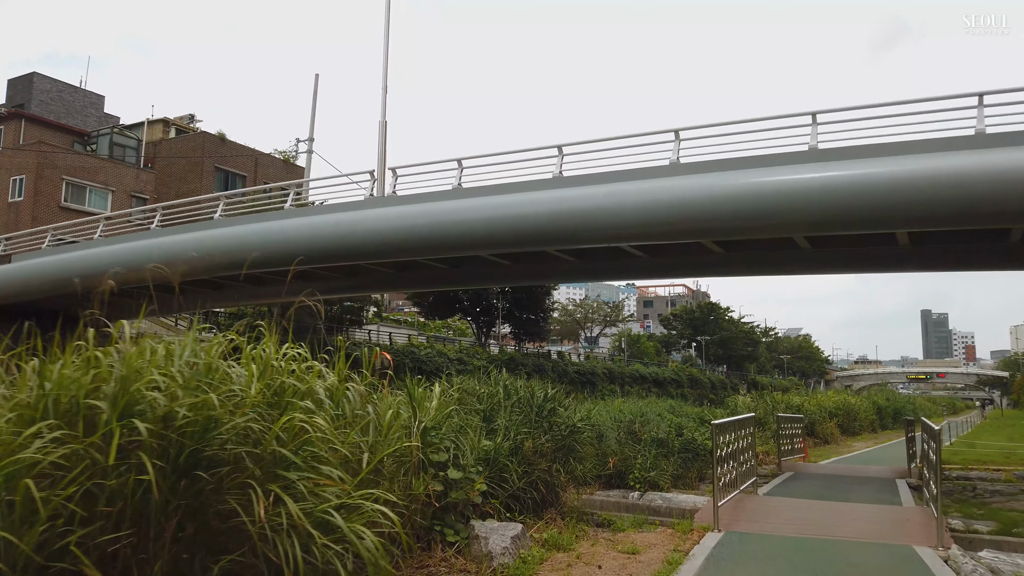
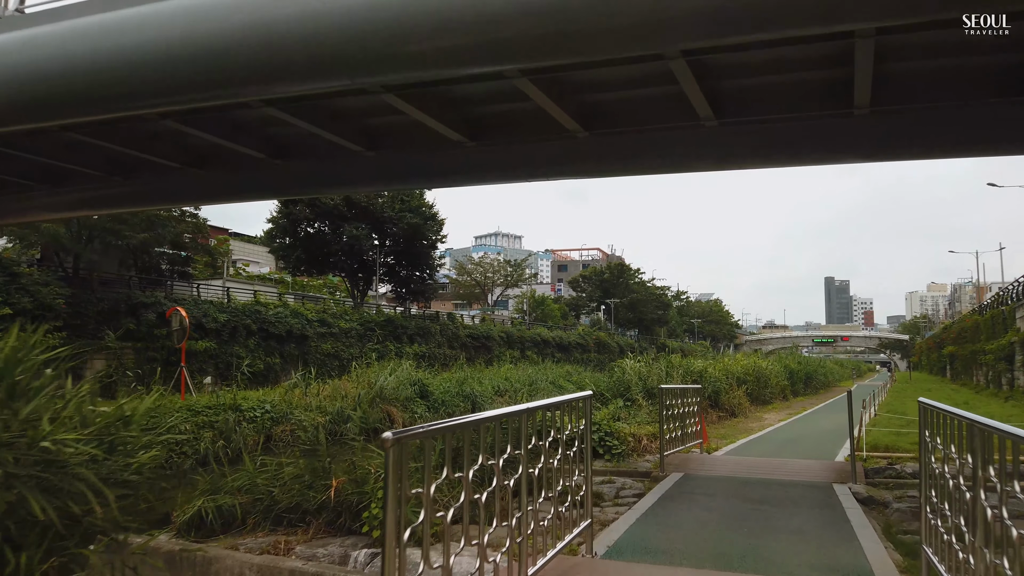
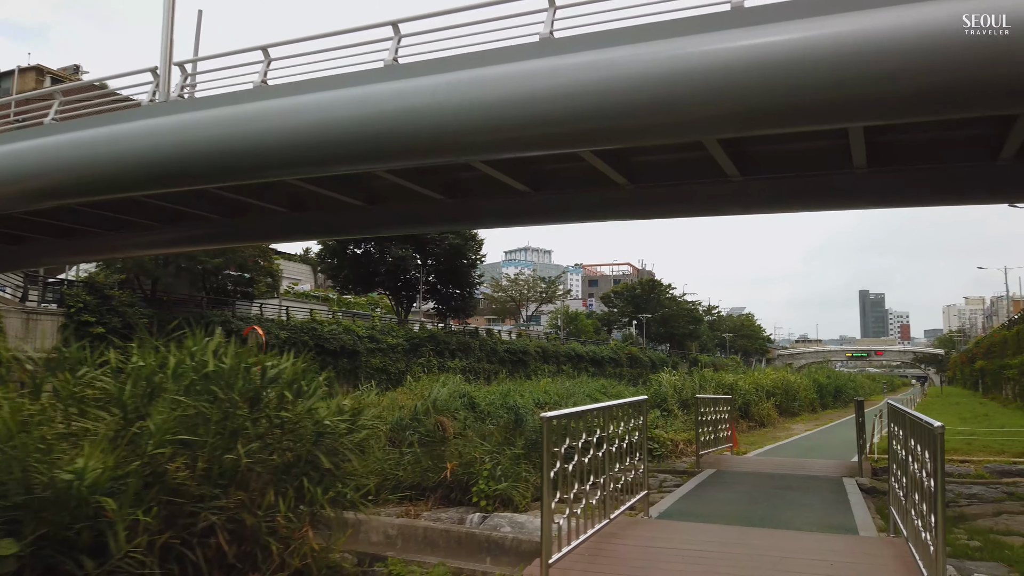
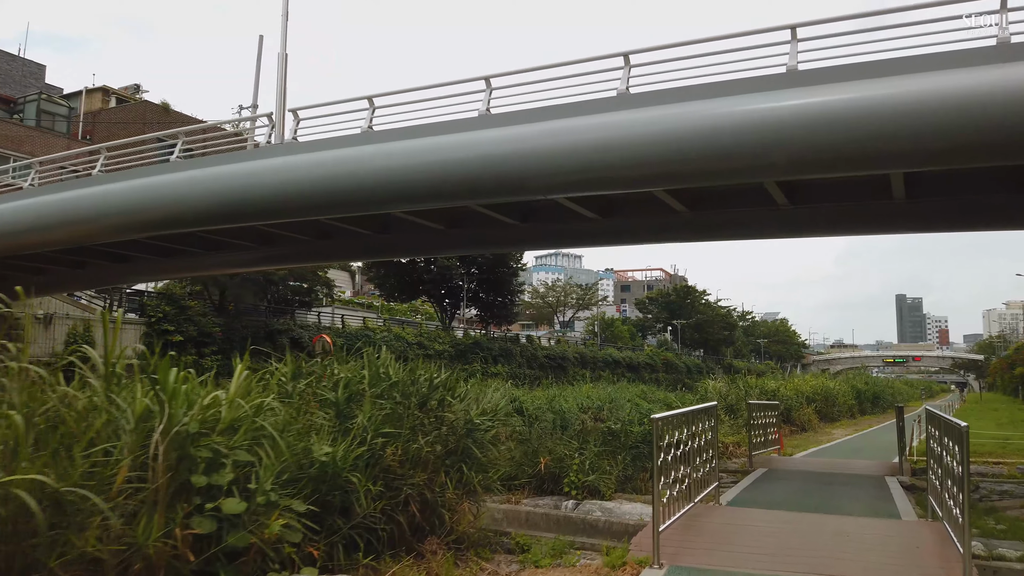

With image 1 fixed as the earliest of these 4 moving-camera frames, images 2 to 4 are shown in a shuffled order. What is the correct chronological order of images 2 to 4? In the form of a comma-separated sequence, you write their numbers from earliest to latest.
4, 3, 2
